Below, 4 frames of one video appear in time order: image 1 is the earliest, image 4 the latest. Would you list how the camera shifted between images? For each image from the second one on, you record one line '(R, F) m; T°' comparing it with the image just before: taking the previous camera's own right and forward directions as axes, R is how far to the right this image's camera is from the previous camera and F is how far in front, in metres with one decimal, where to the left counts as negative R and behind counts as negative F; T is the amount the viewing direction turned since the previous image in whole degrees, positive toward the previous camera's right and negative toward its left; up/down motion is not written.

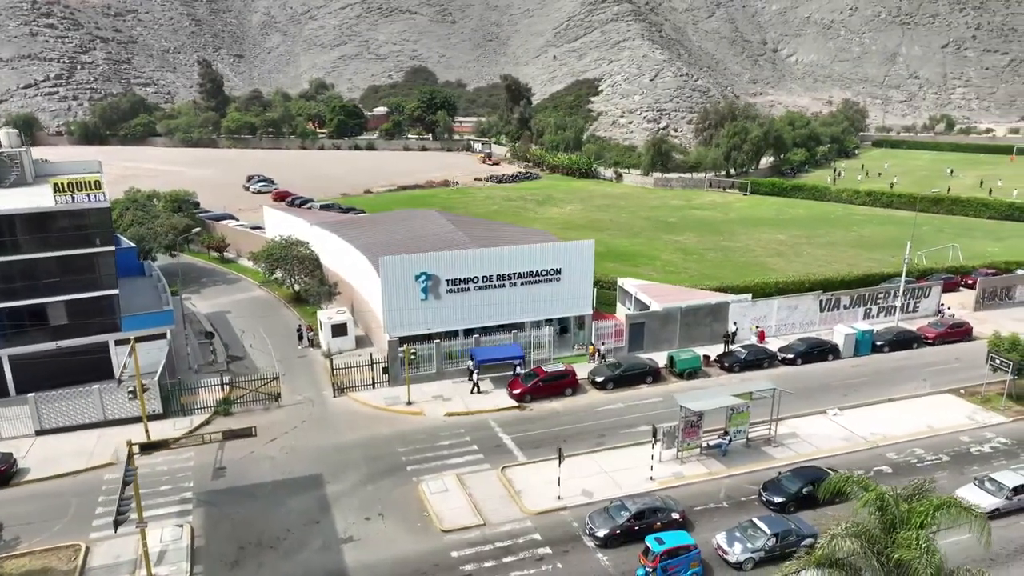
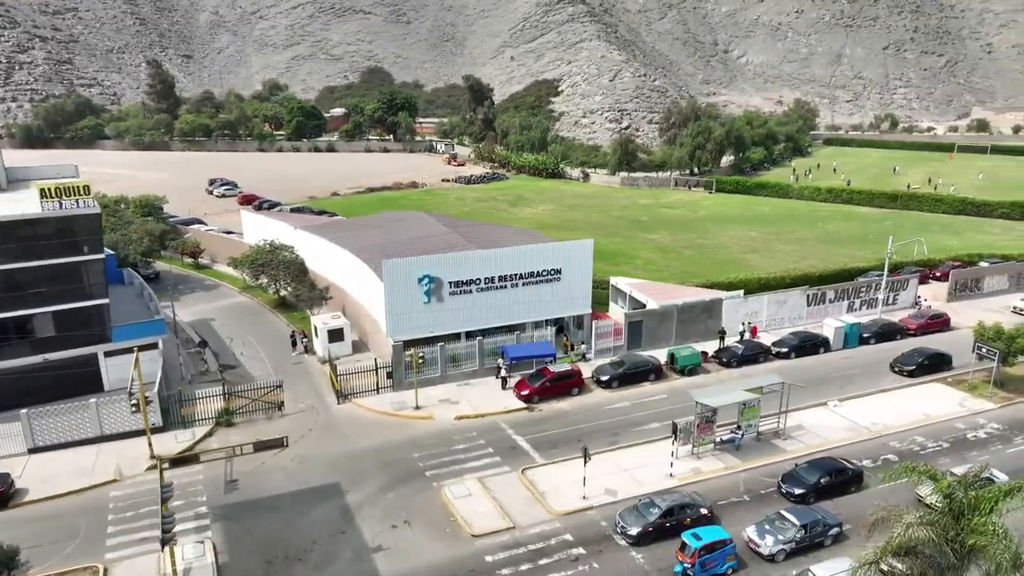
(-2.4, +0.2) m; +4°
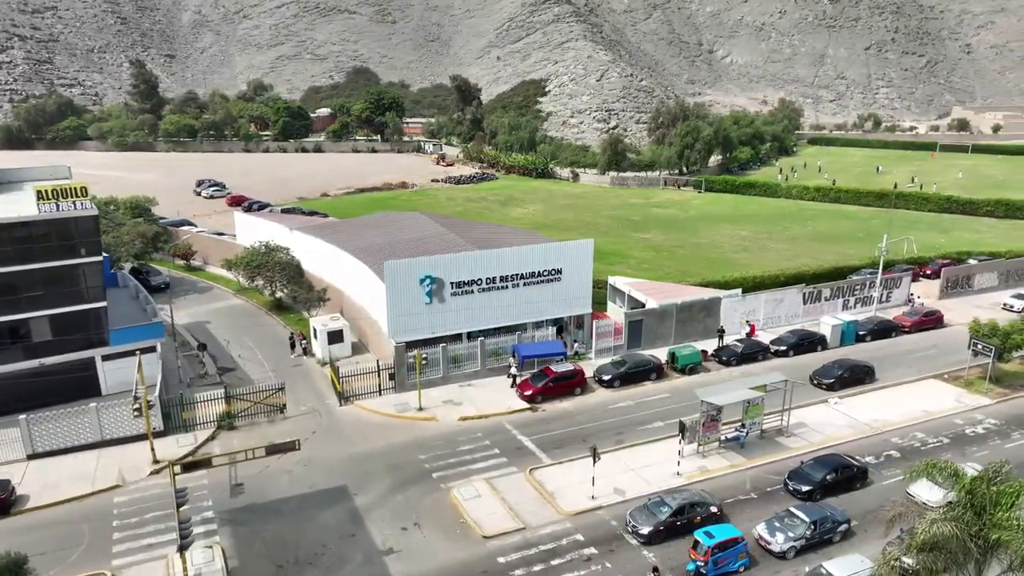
(-0.8, 0.0) m; +1°
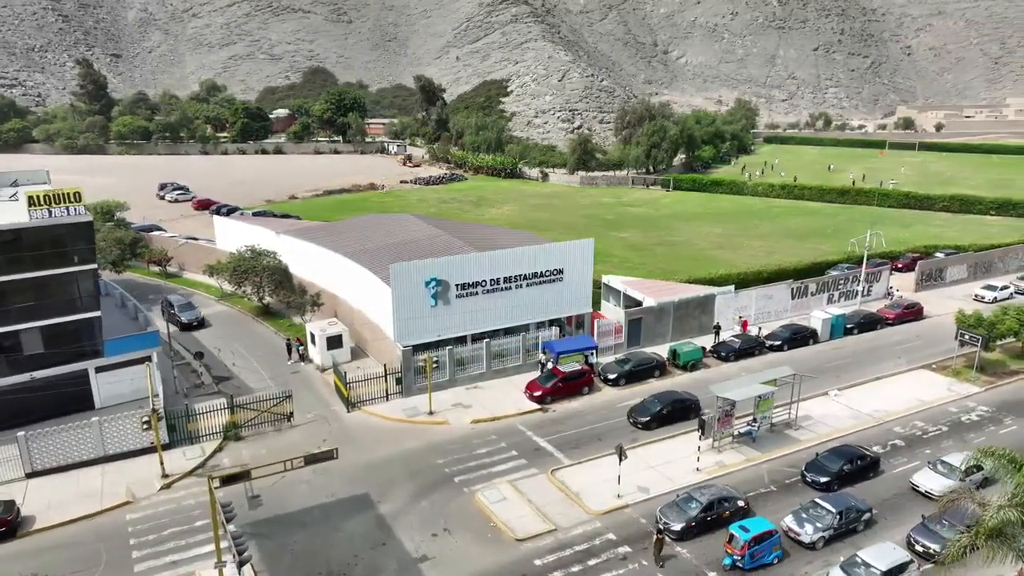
(-2.4, +0.2) m; +4°
